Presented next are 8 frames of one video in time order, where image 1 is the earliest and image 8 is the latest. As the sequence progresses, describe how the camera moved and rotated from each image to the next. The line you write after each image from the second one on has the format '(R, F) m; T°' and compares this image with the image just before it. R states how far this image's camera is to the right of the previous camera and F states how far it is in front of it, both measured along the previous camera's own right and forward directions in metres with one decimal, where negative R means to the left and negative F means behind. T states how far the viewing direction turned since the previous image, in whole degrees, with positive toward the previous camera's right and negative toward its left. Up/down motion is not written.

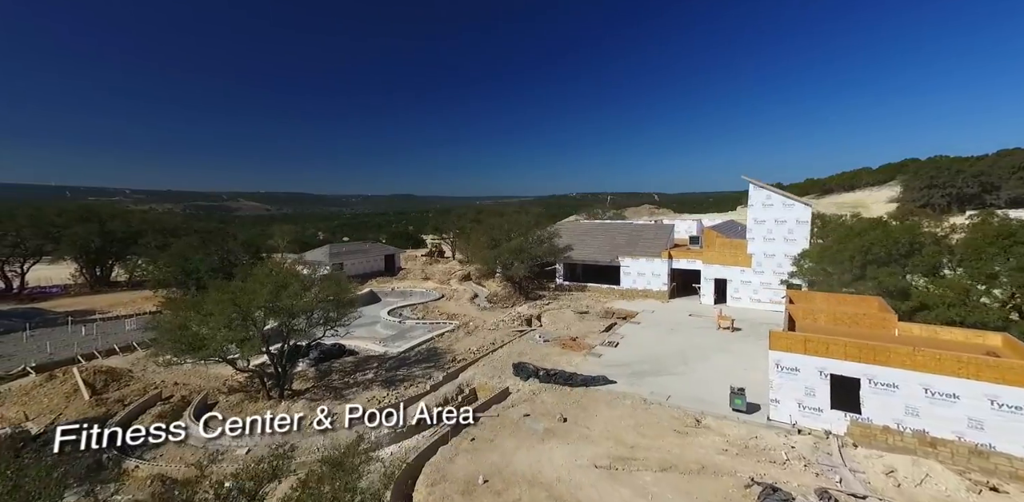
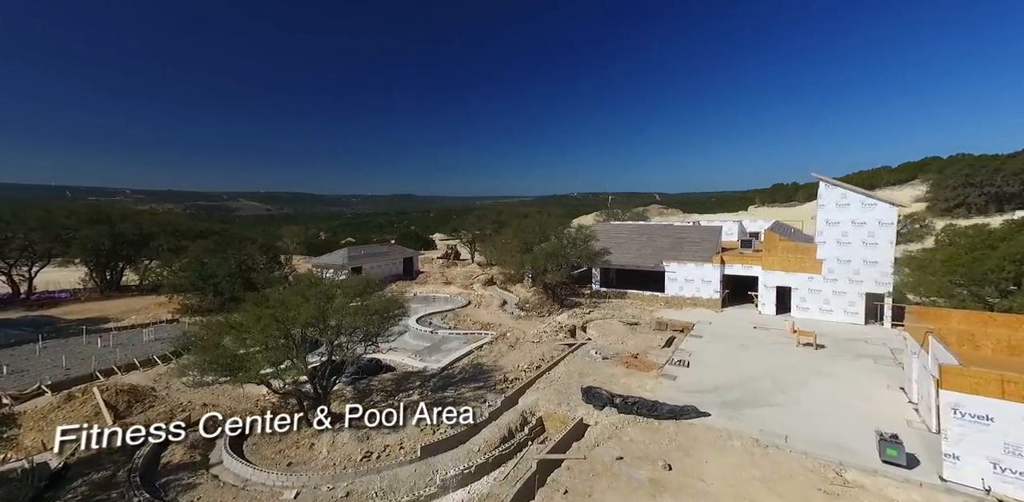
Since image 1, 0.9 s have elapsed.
(-1.3, +1.2) m; -2°
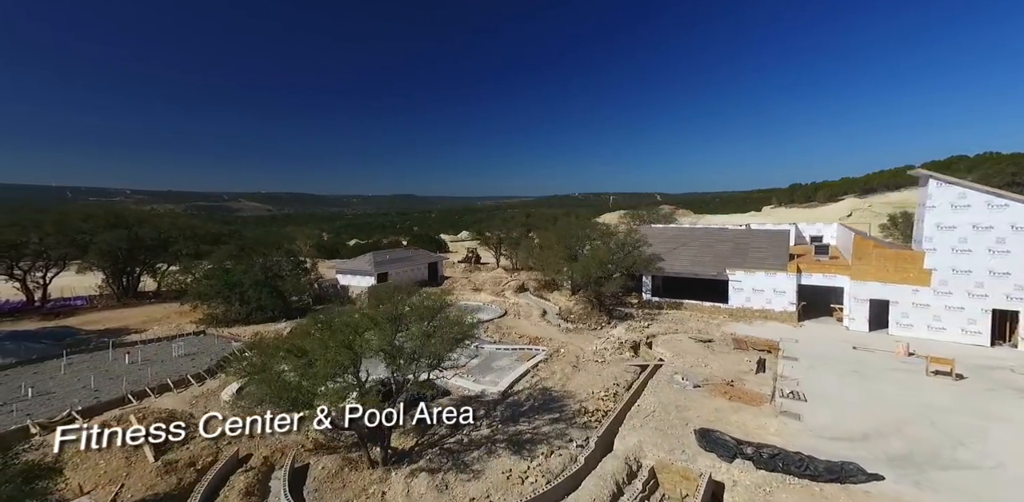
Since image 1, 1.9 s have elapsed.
(-1.7, +1.5) m; -2°
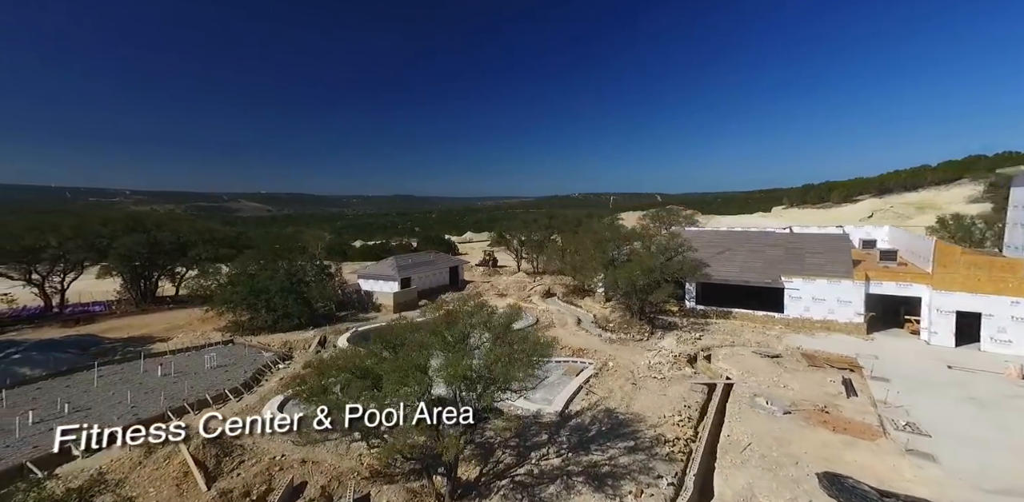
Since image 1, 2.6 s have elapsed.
(-1.4, +0.9) m; -2°
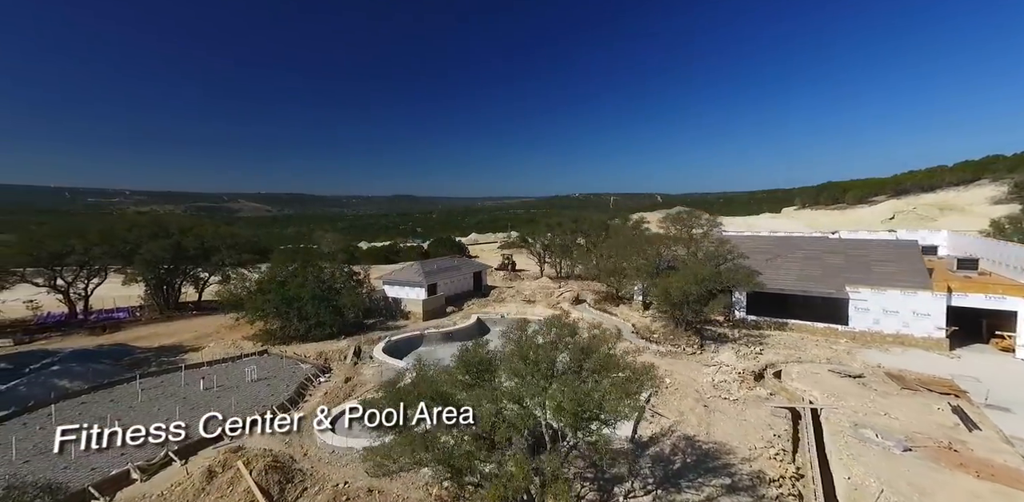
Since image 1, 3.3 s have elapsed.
(-1.6, +0.8) m; -2°
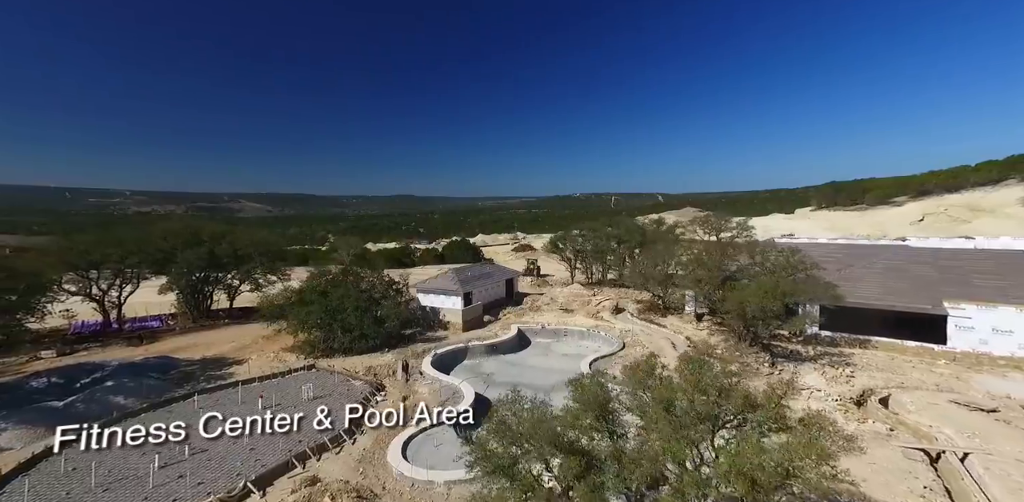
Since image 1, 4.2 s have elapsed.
(-2.1, +1.0) m; -2°
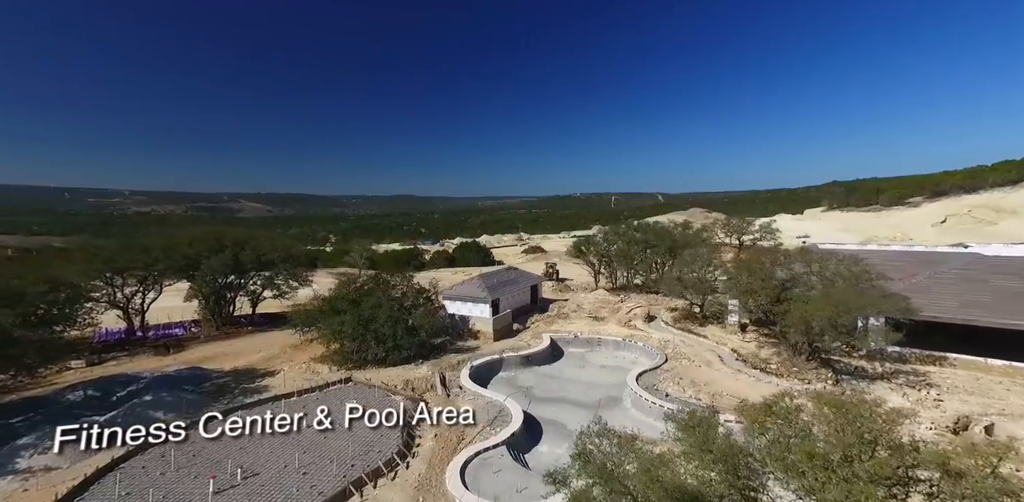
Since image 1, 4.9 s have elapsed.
(-1.7, +0.9) m; -2°
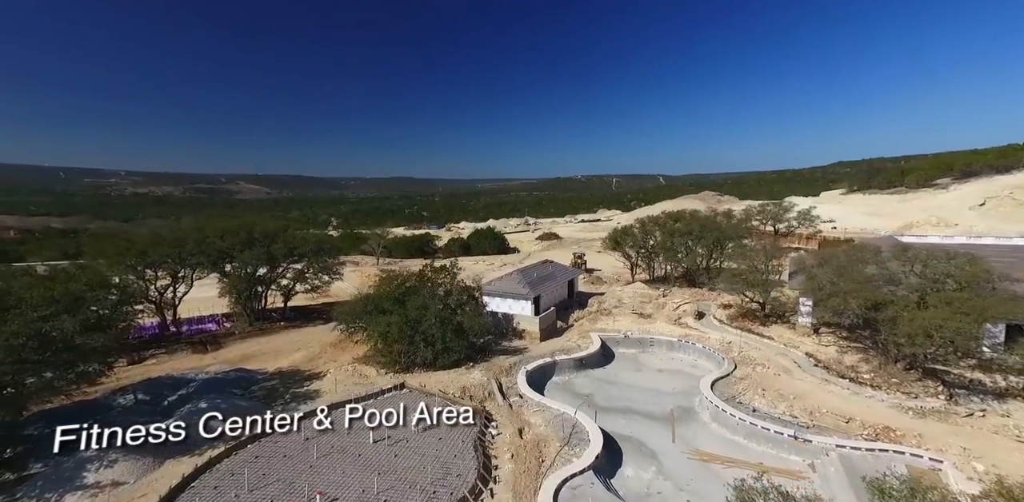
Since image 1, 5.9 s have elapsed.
(-2.3, +1.6) m; -2°
